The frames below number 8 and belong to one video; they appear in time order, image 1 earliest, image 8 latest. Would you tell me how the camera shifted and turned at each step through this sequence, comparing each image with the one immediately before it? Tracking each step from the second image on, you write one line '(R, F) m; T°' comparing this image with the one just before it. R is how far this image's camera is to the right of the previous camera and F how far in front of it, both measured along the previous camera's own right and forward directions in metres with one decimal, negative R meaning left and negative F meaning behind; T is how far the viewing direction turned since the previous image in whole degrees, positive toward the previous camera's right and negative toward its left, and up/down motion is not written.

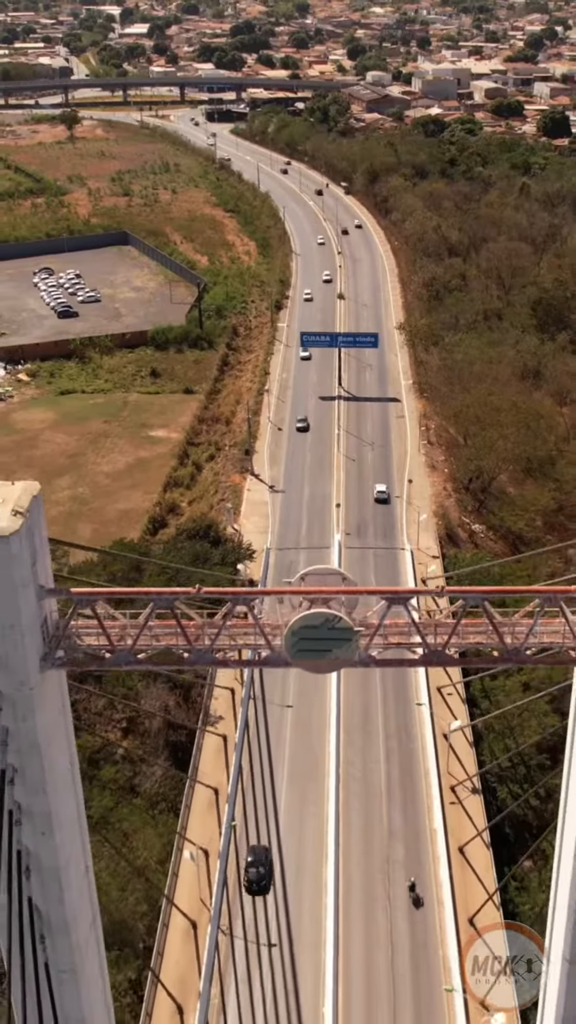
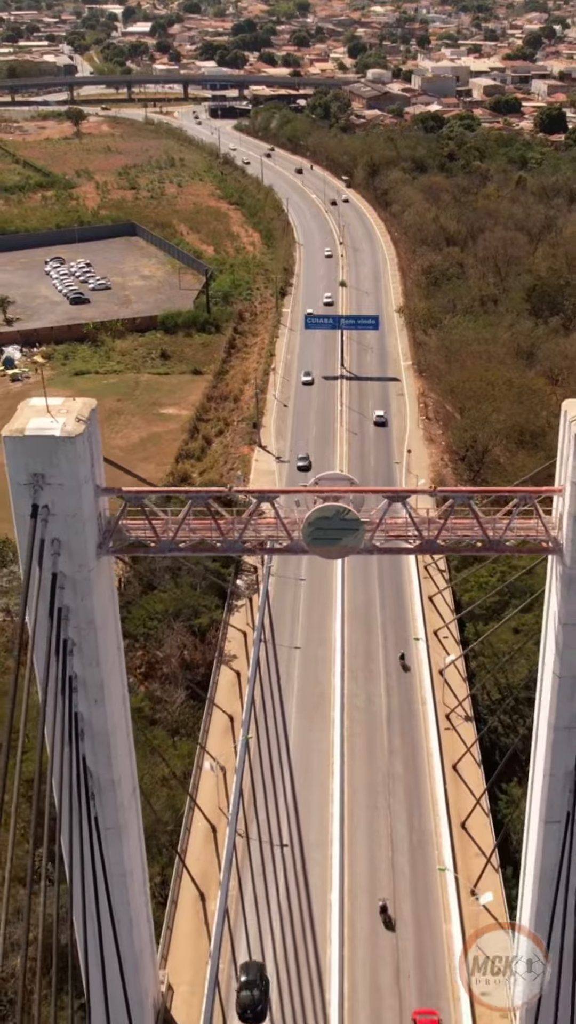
(-0.1, -1.8) m; 0°
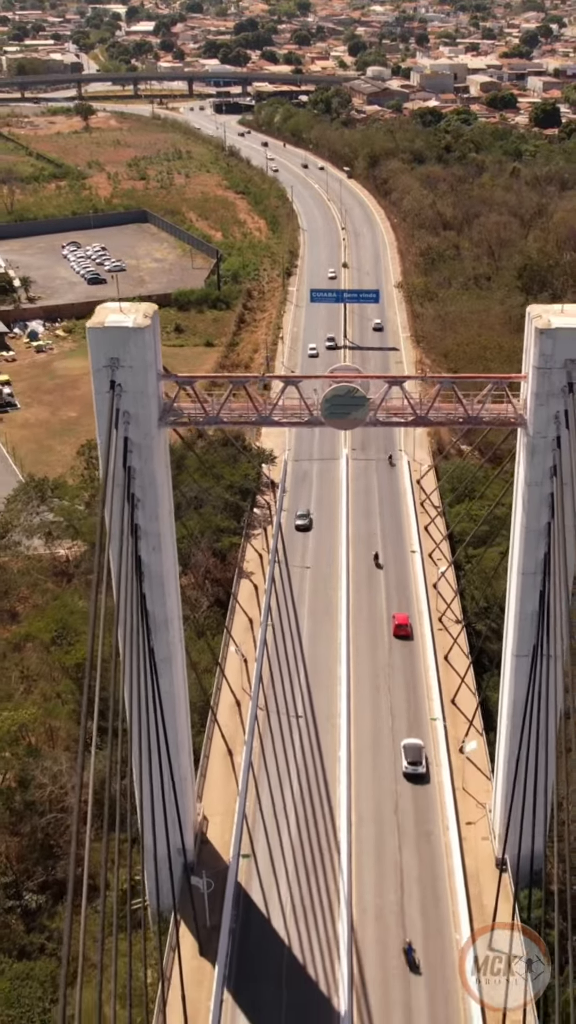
(-0.2, -2.9) m; 0°
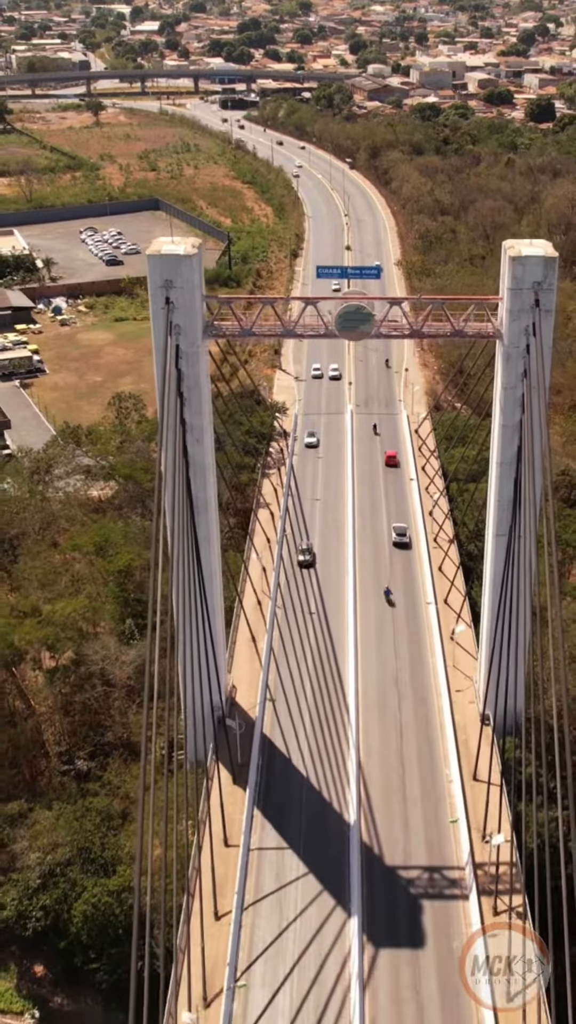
(-0.3, -3.2) m; 0°
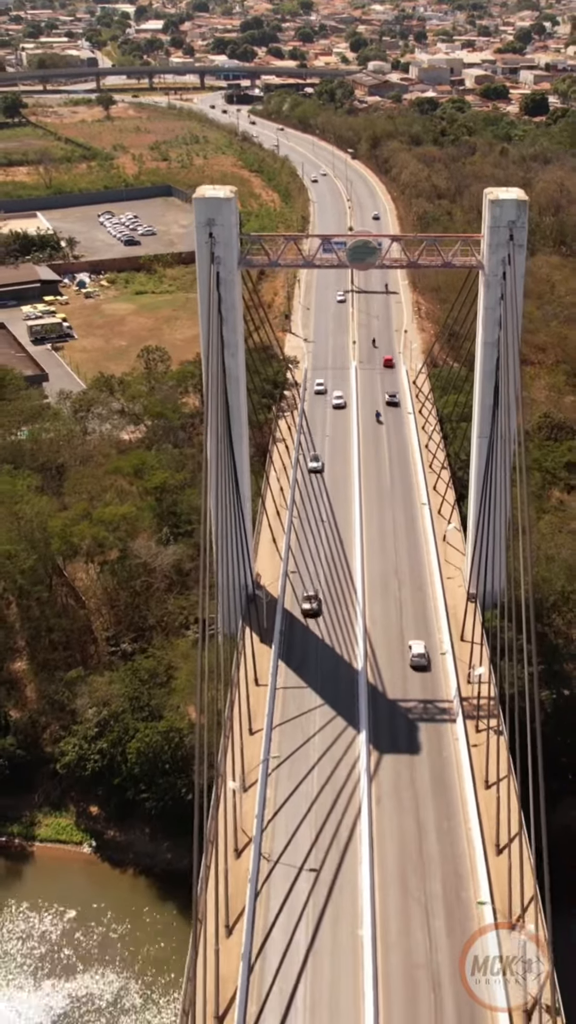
(-0.3, -3.7) m; 0°
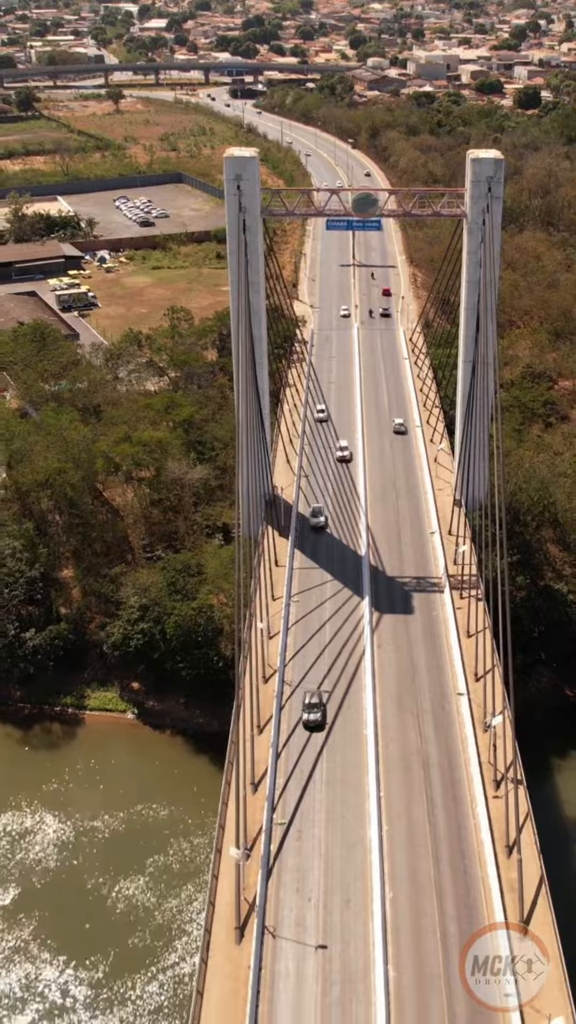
(-0.3, -4.0) m; 0°
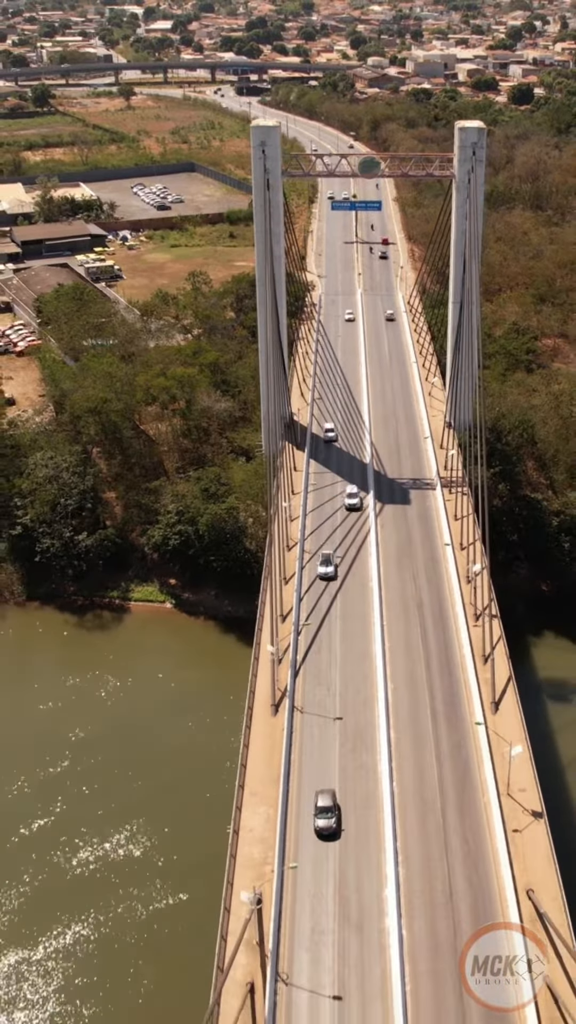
(-0.4, -4.7) m; 0°
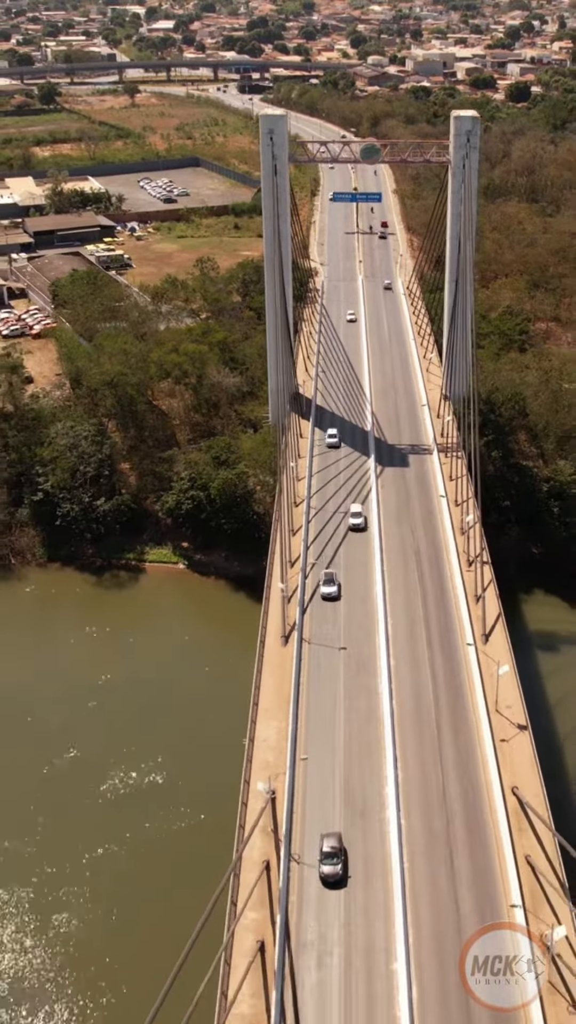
(-0.2, -2.0) m; 0°
